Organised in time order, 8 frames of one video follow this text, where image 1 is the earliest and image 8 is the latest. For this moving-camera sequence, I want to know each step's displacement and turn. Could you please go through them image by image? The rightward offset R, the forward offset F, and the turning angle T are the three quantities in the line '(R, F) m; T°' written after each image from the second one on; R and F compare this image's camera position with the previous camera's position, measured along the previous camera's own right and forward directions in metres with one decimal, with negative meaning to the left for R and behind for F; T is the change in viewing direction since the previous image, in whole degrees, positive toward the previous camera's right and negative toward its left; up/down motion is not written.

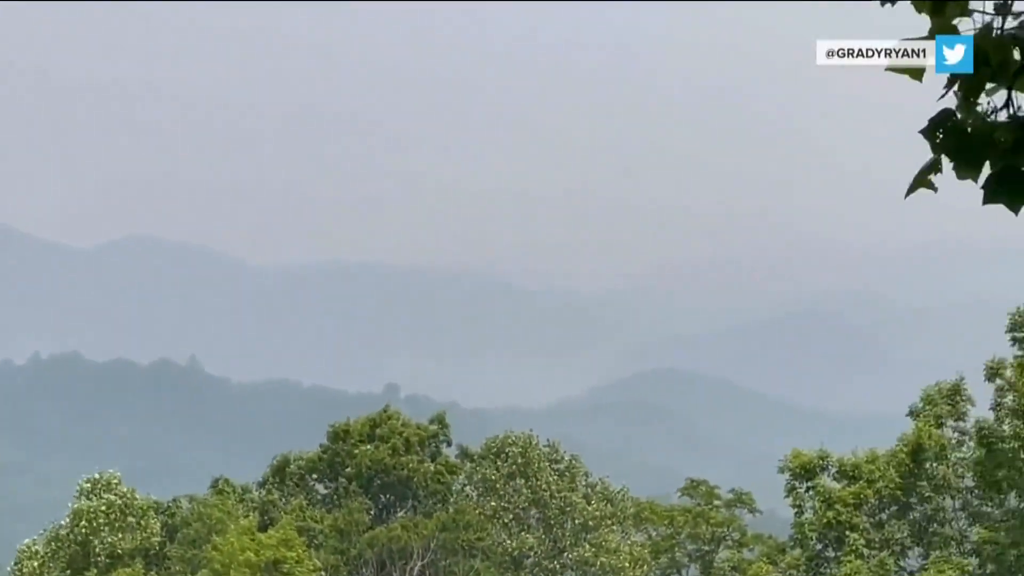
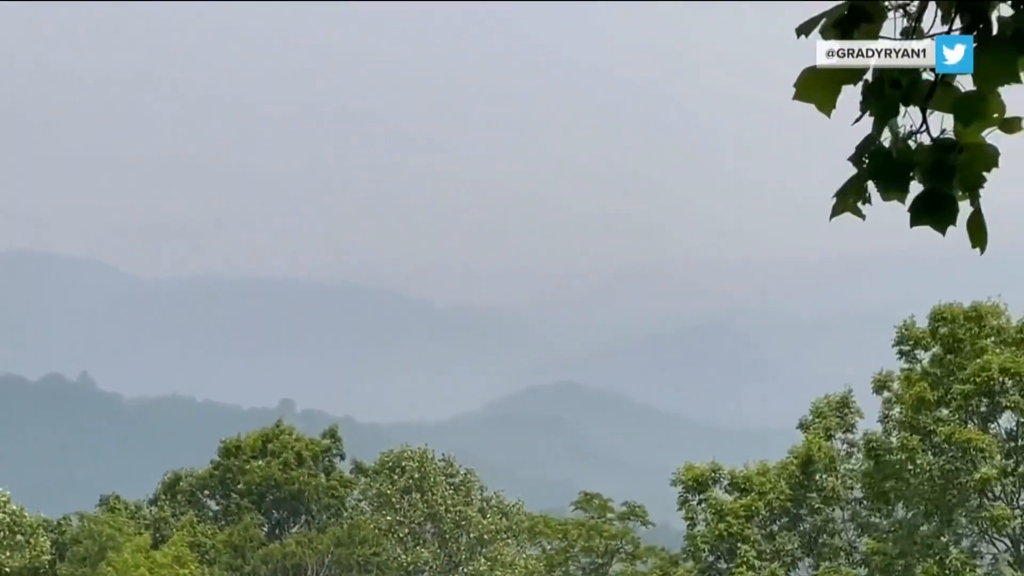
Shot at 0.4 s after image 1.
(+0.2, 0.0) m; +3°
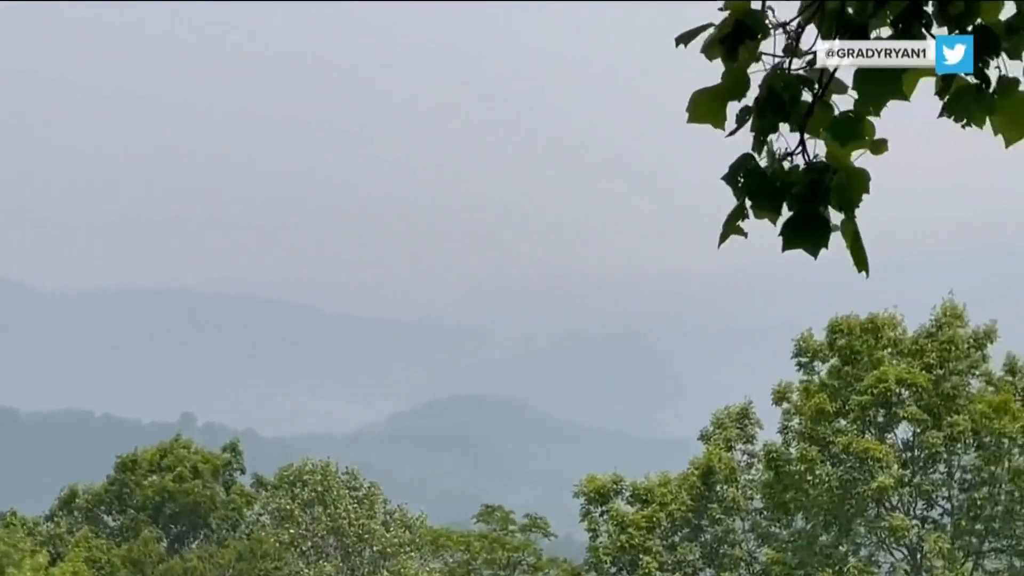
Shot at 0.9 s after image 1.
(+0.2, 0.0) m; +2°
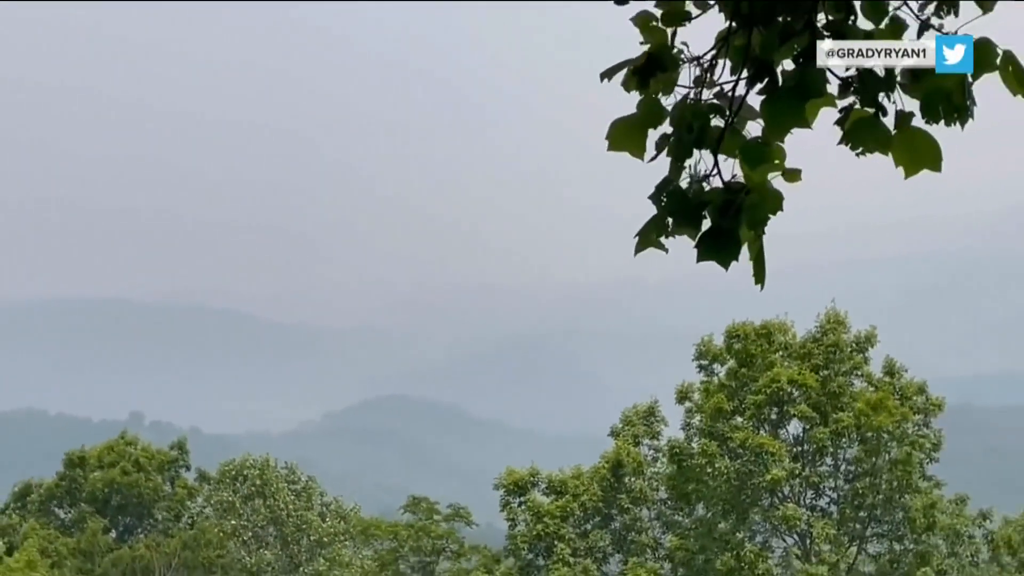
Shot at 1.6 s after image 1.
(+0.2, -0.7) m; +2°
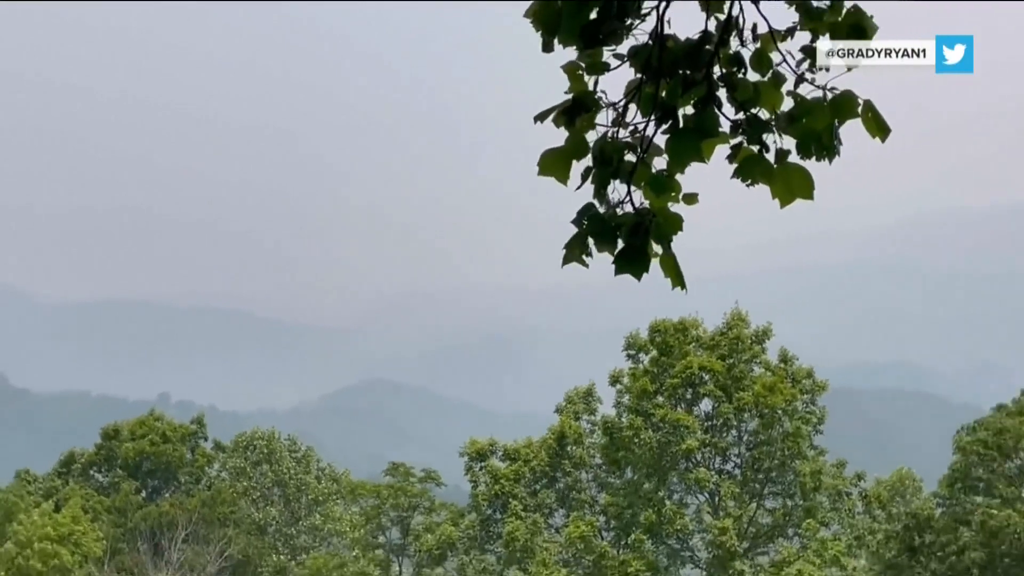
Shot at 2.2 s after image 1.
(+0.2, -2.0) m; 0°
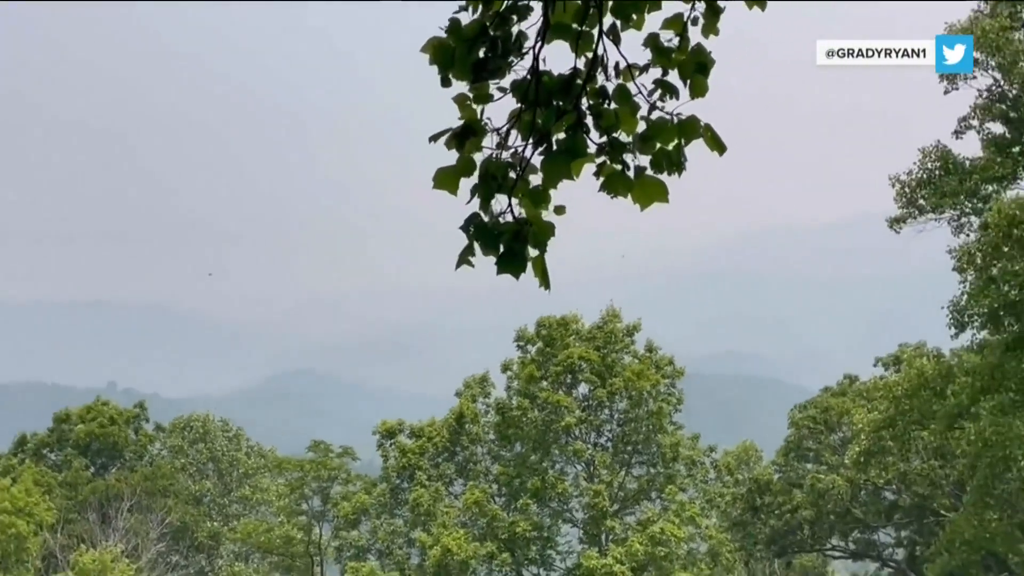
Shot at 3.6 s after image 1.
(-0.3, -1.9) m; +5°
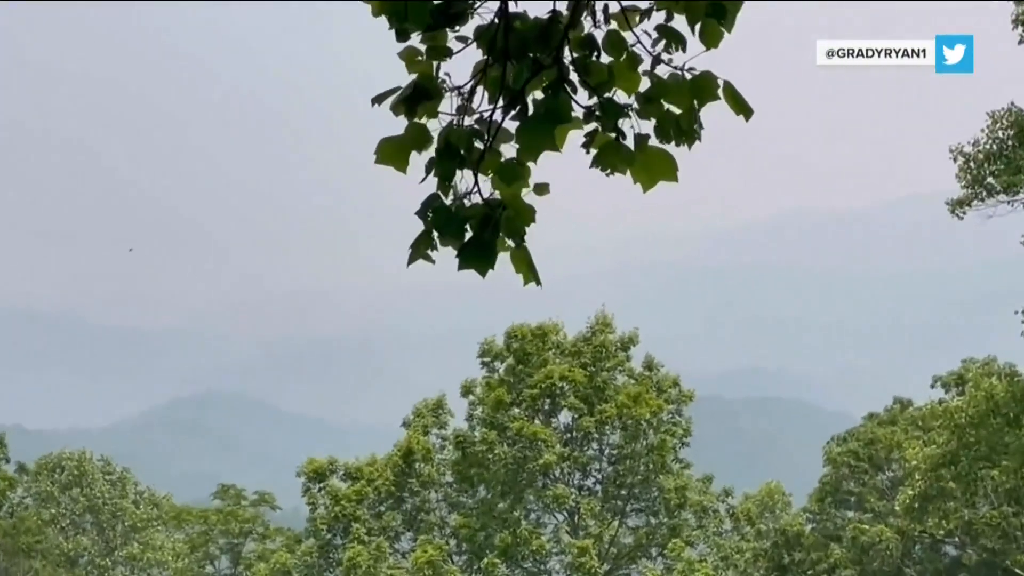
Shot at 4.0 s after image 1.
(-0.1, +2.8) m; +2°
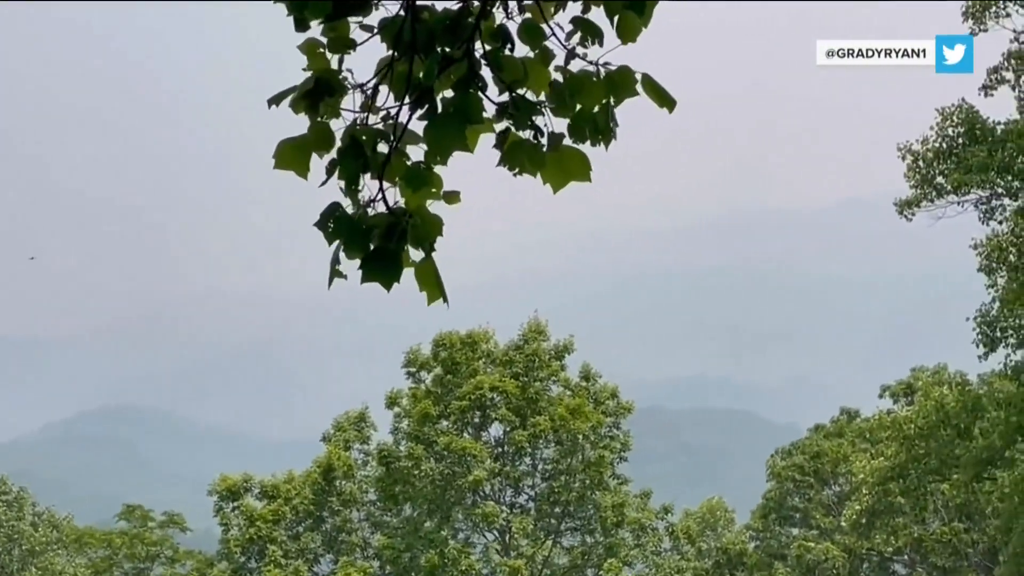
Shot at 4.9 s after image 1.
(0.0, +0.6) m; +3°
